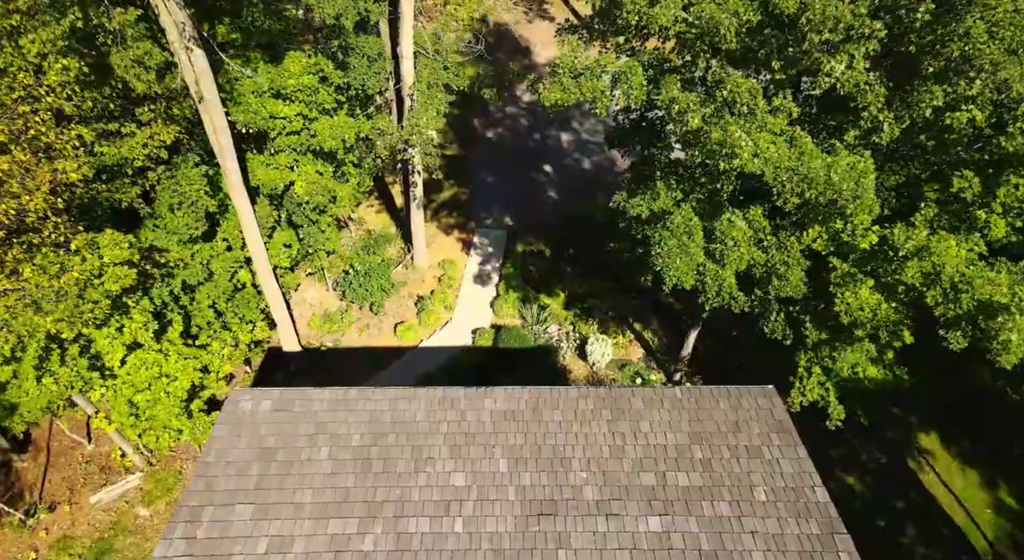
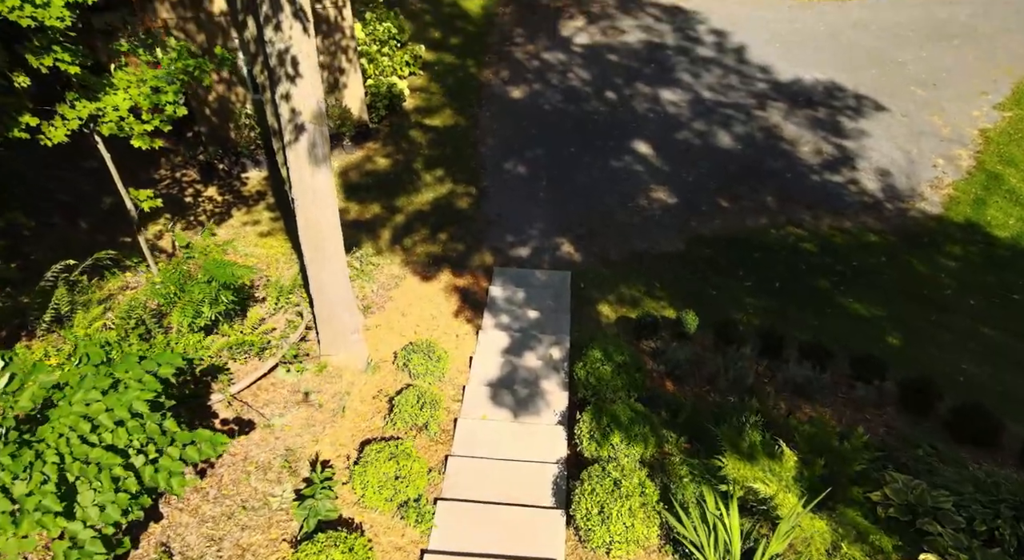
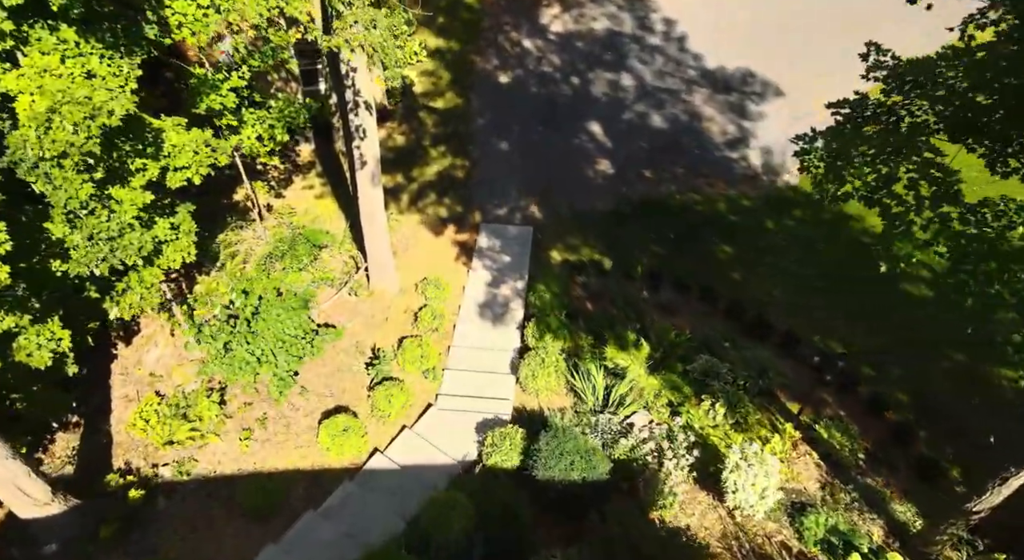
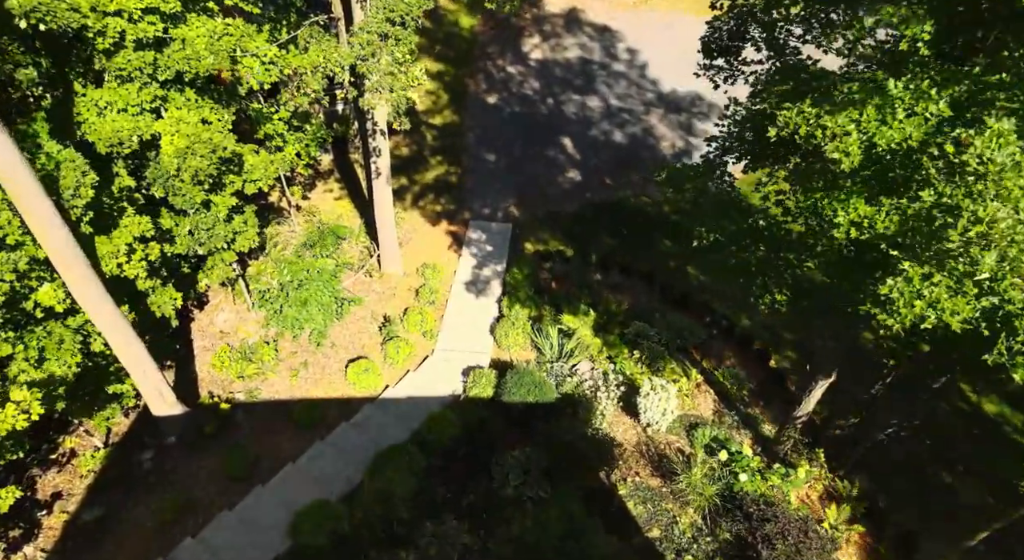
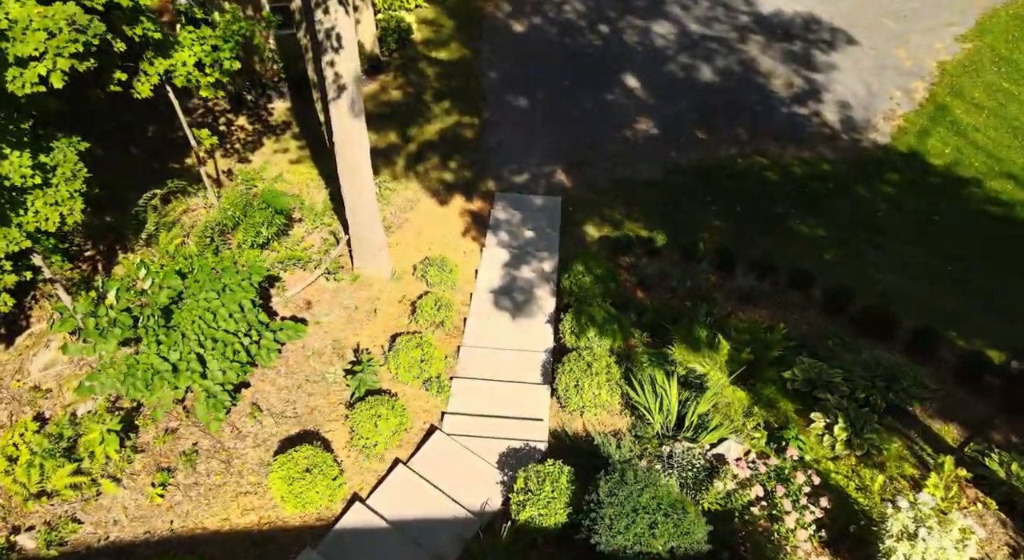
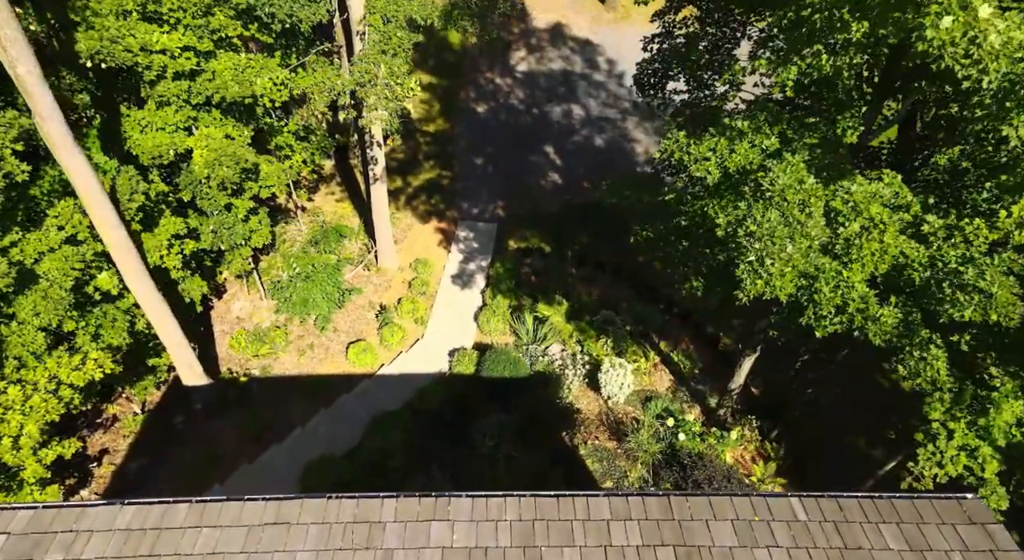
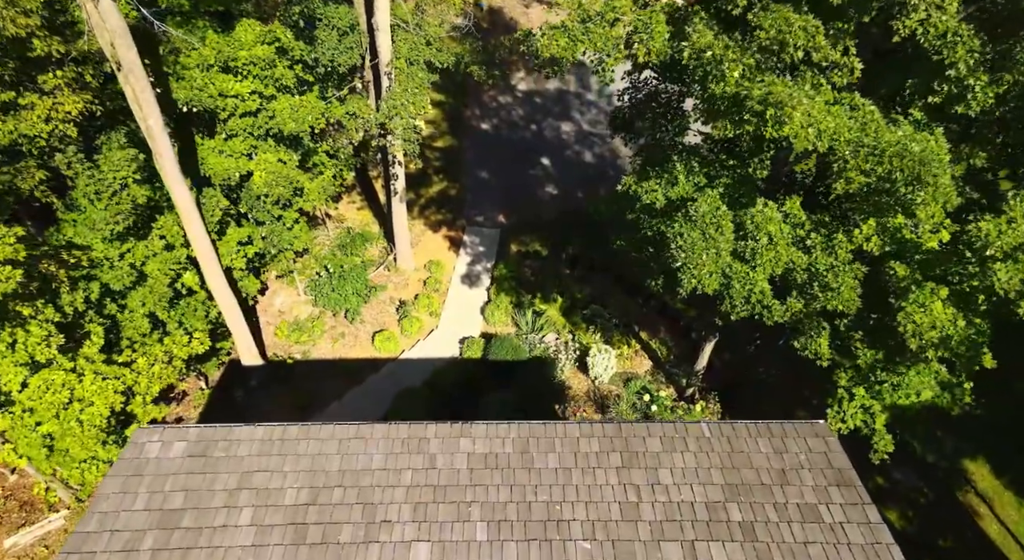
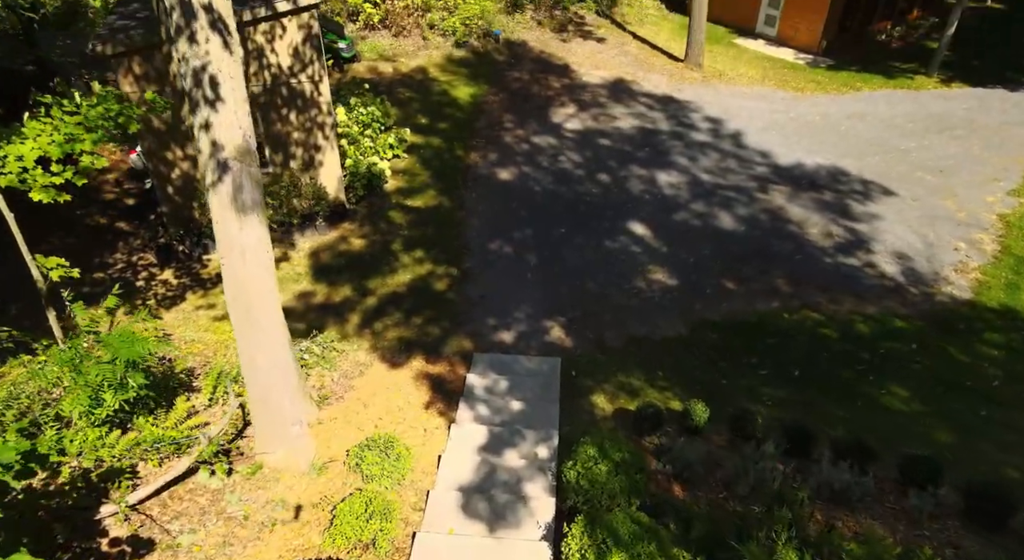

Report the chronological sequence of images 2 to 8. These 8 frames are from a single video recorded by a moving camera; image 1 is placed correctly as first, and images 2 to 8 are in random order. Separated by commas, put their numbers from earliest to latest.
7, 6, 4, 3, 5, 2, 8
